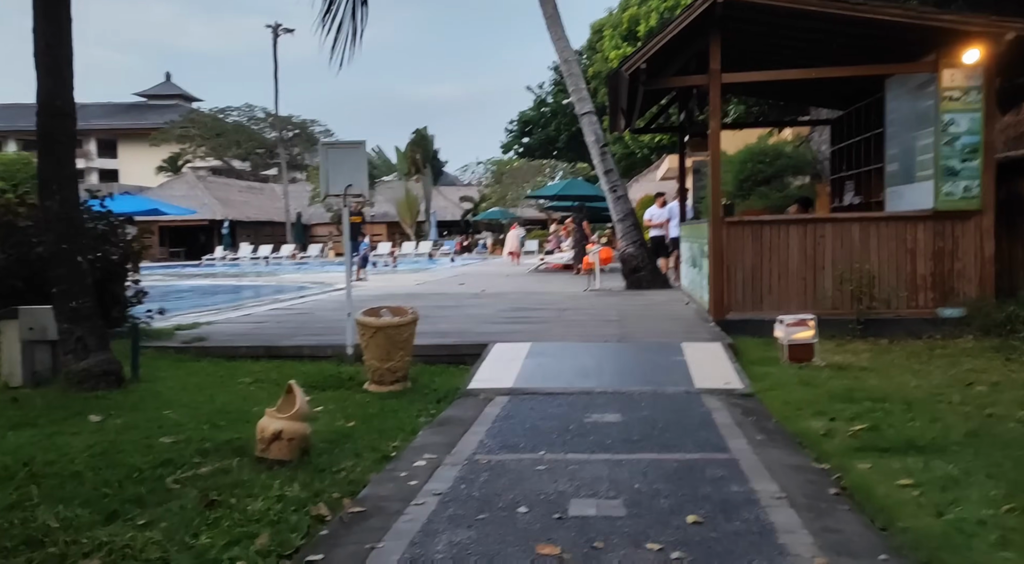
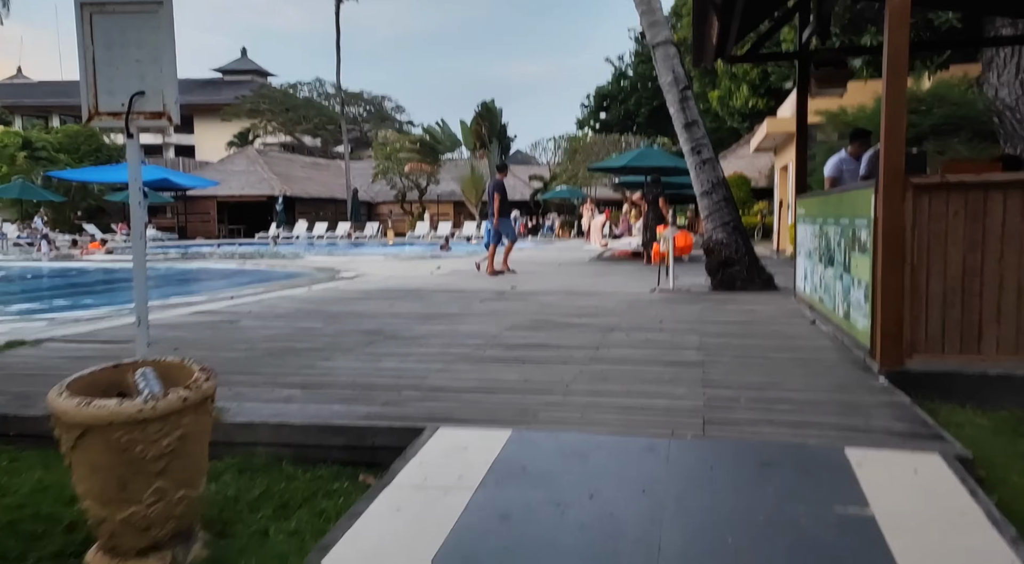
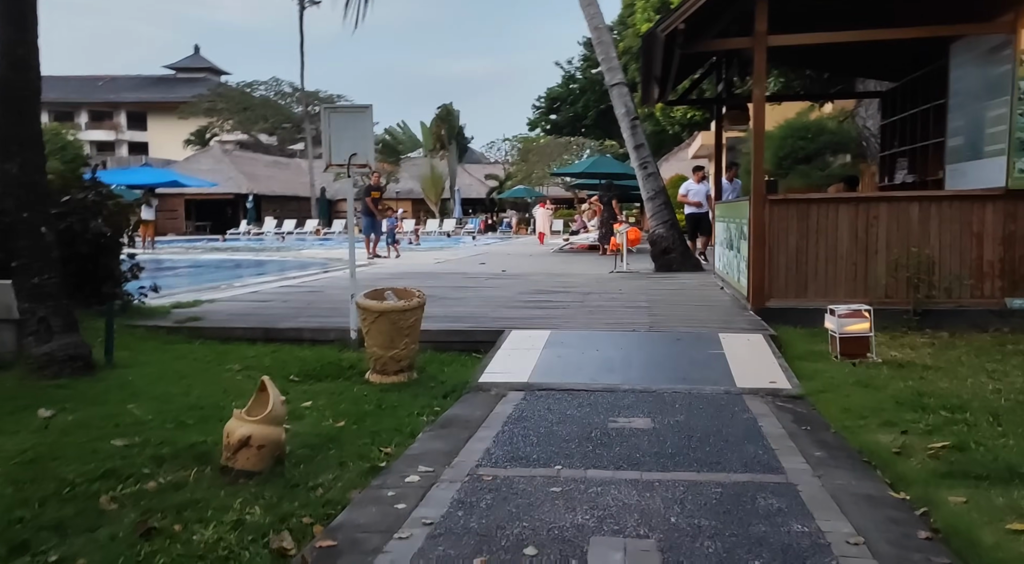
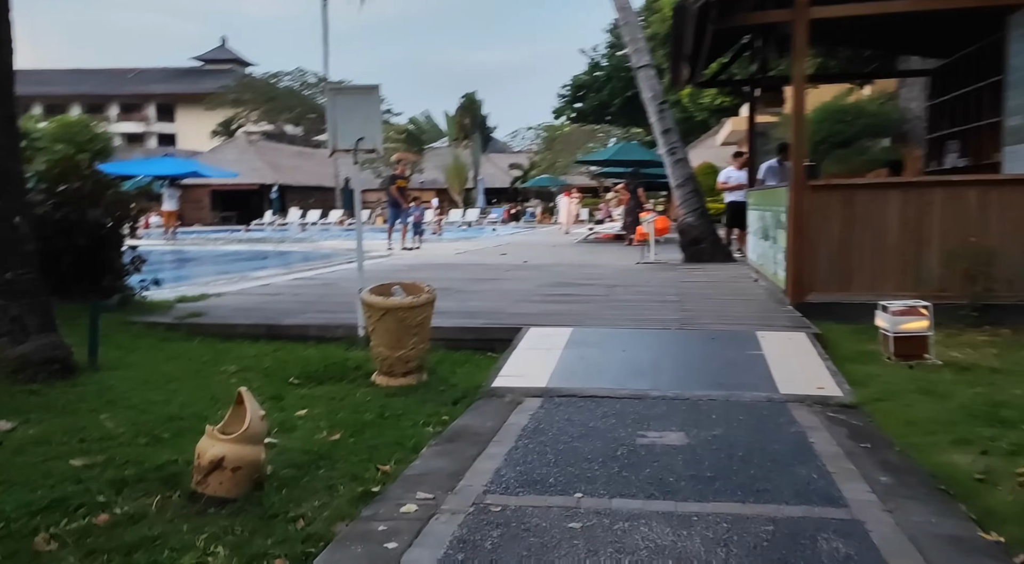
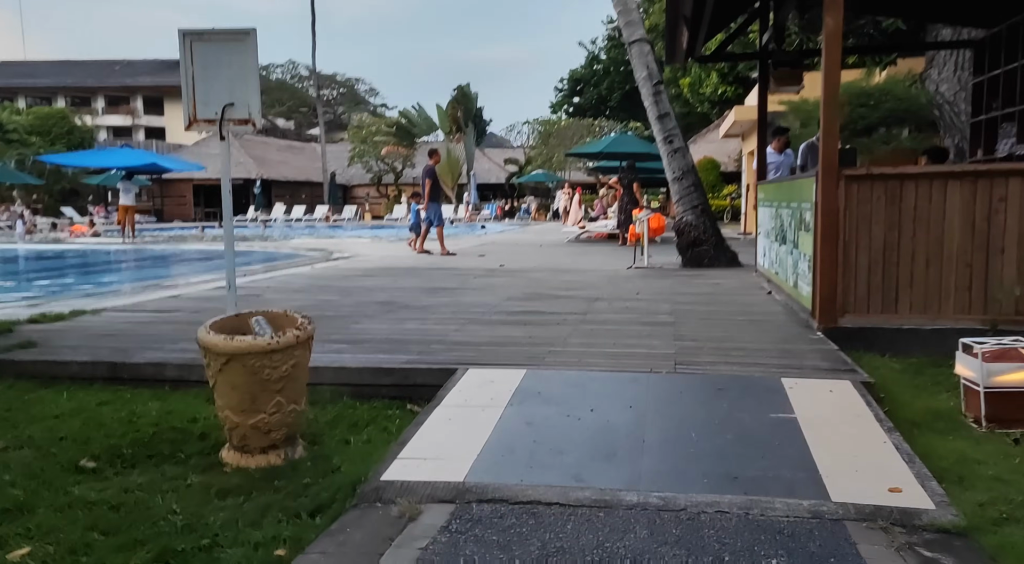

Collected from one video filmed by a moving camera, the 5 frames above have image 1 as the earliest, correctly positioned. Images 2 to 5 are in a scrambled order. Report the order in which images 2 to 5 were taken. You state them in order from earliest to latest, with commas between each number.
3, 4, 5, 2
